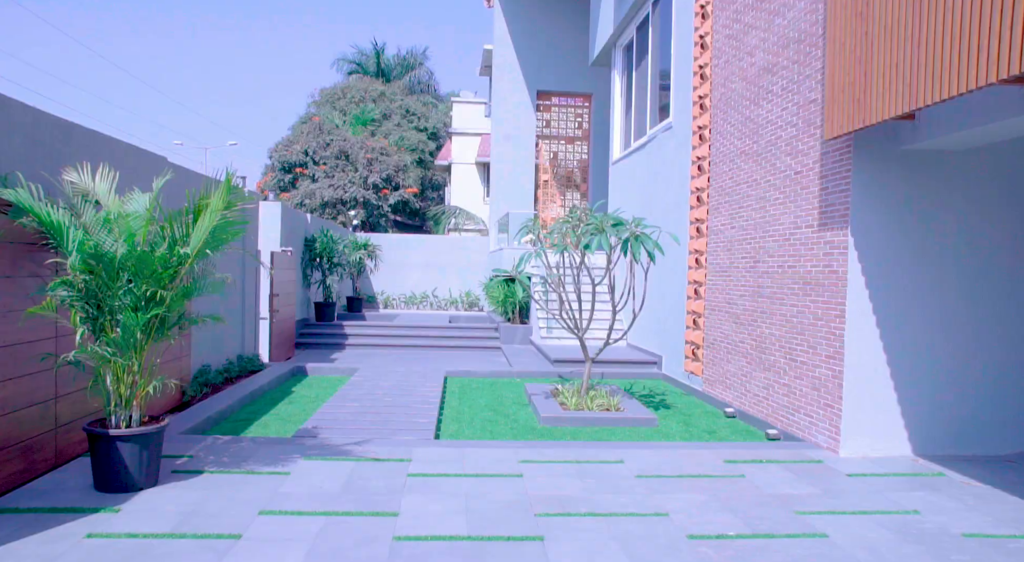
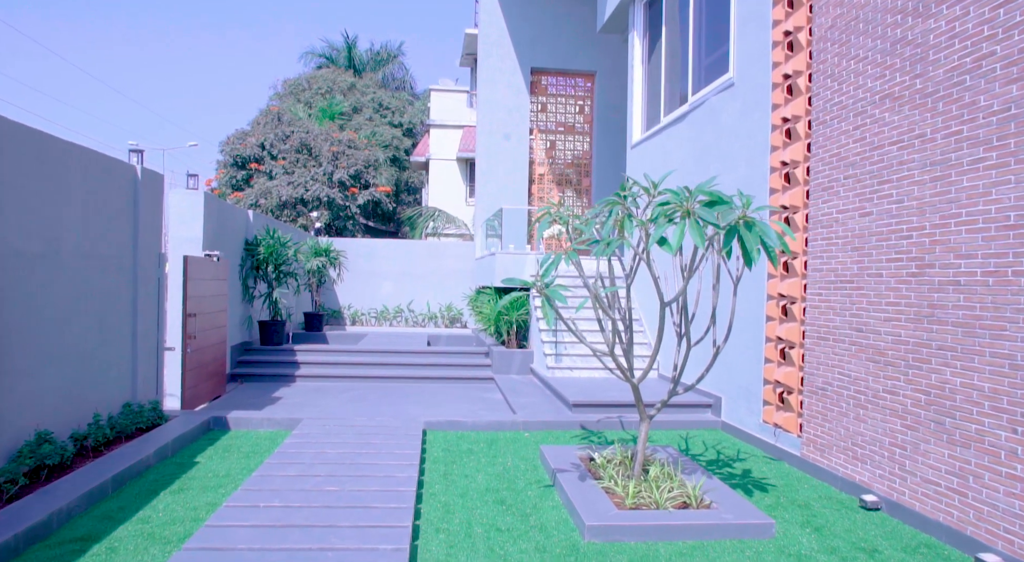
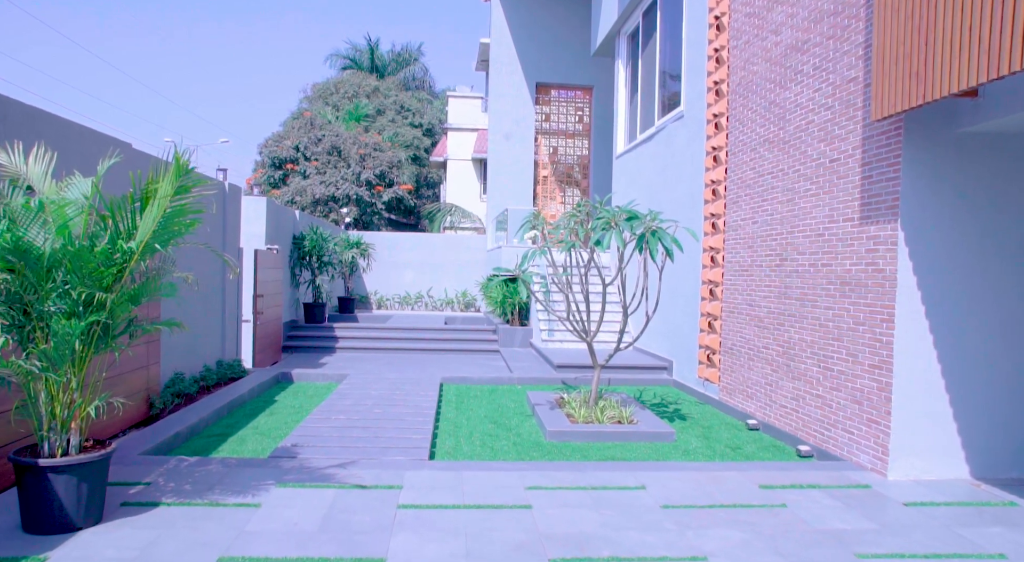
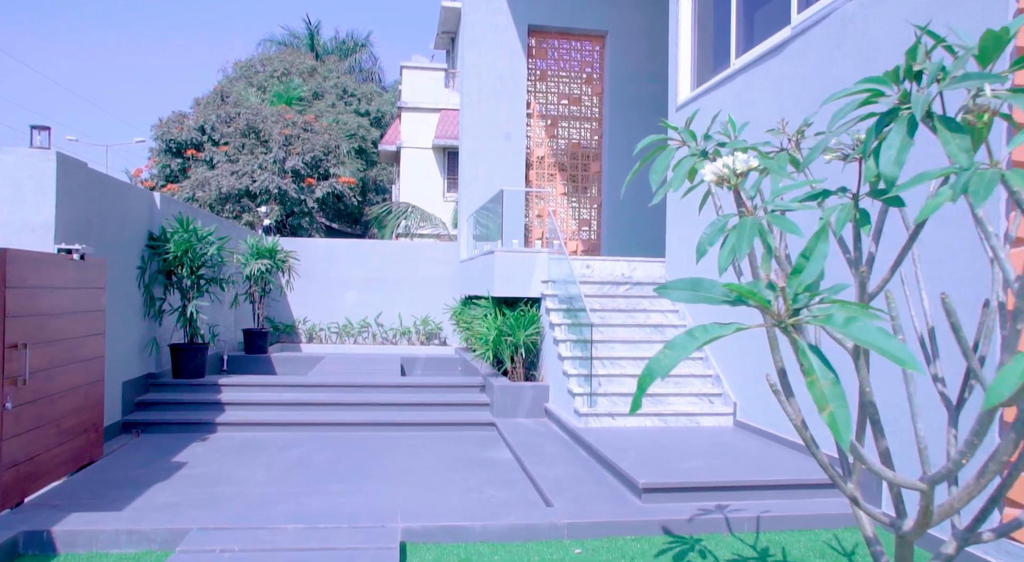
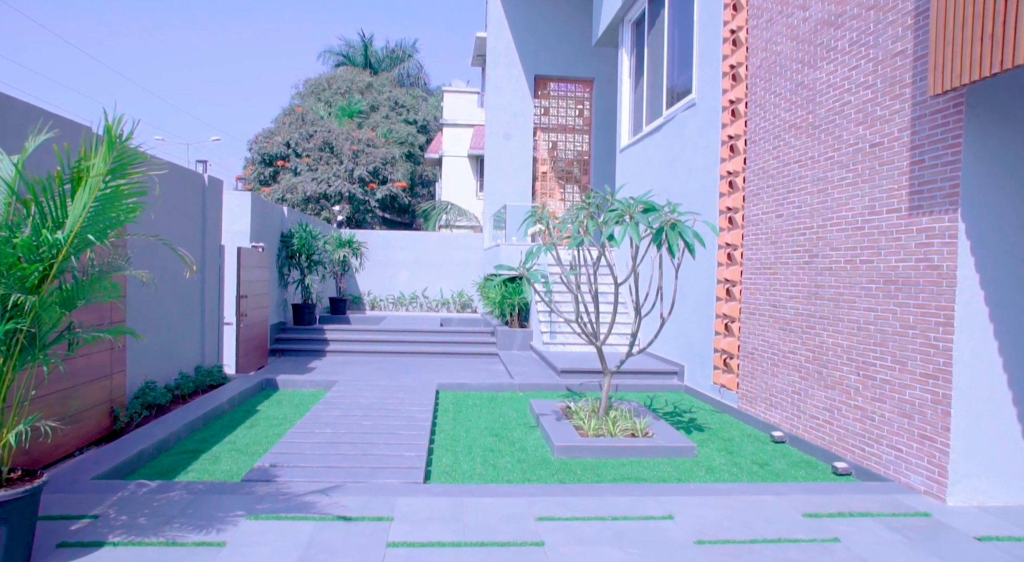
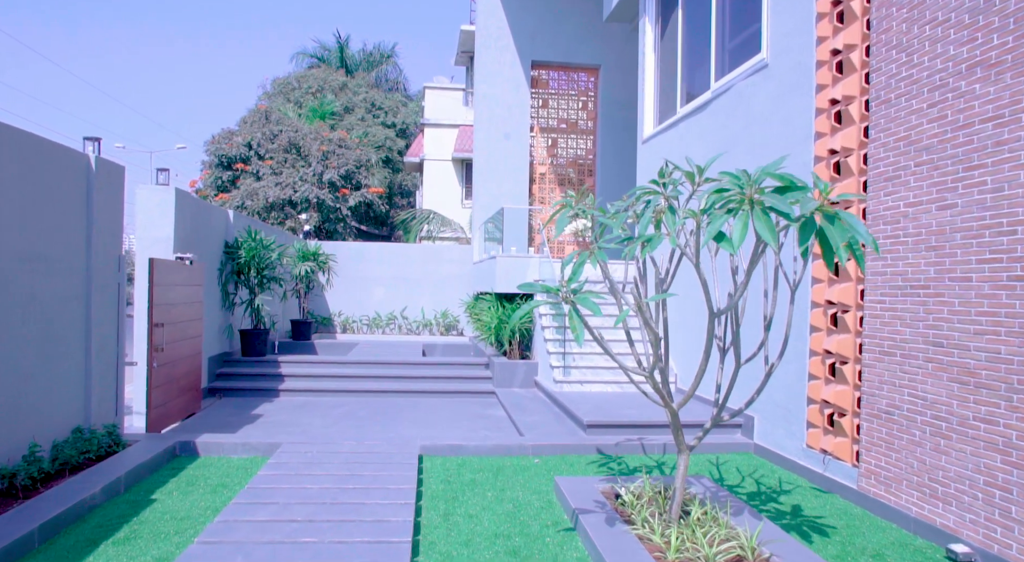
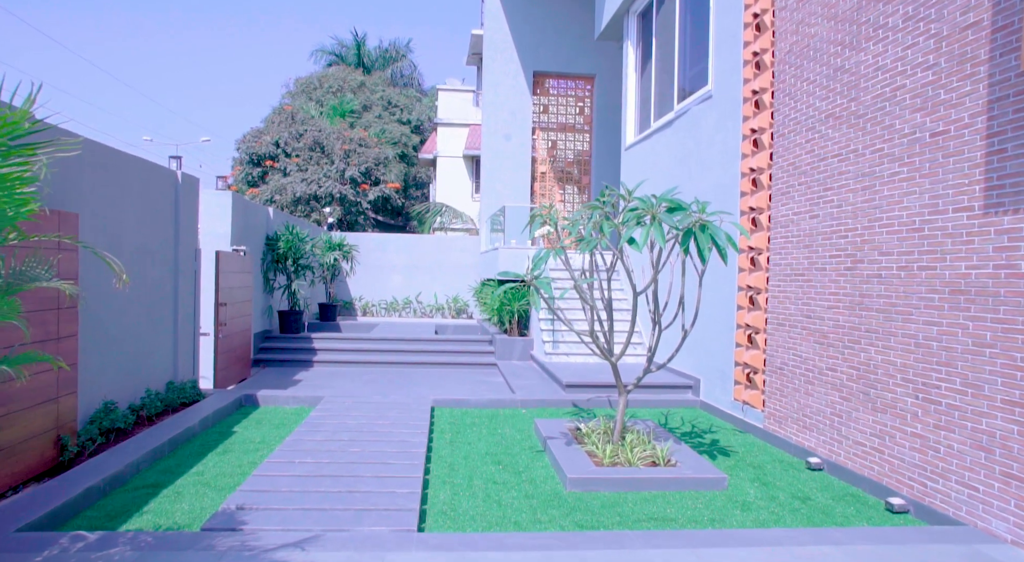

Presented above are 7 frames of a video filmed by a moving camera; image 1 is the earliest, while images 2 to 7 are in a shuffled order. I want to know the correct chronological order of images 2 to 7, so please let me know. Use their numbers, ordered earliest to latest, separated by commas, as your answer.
3, 5, 7, 2, 6, 4
